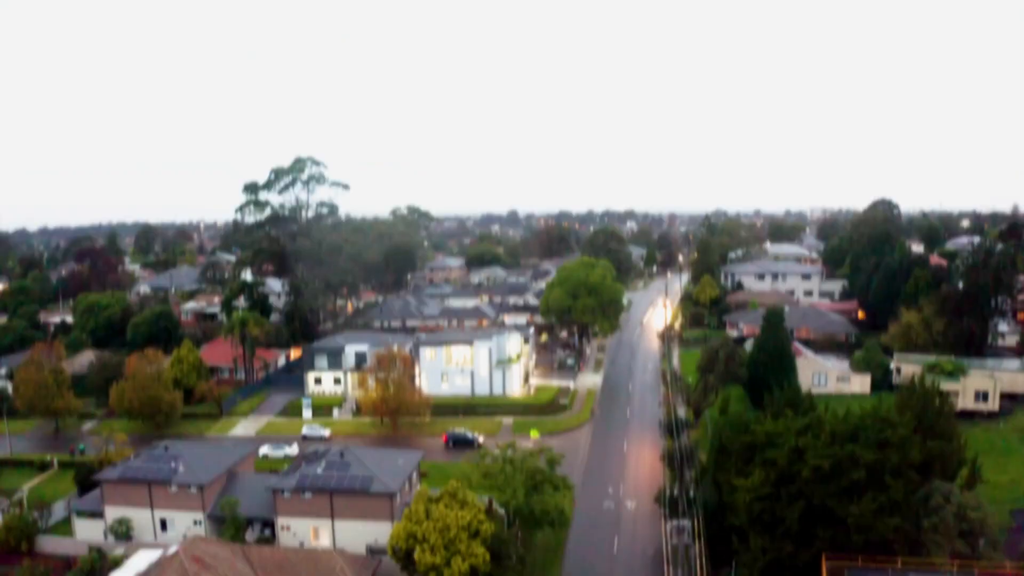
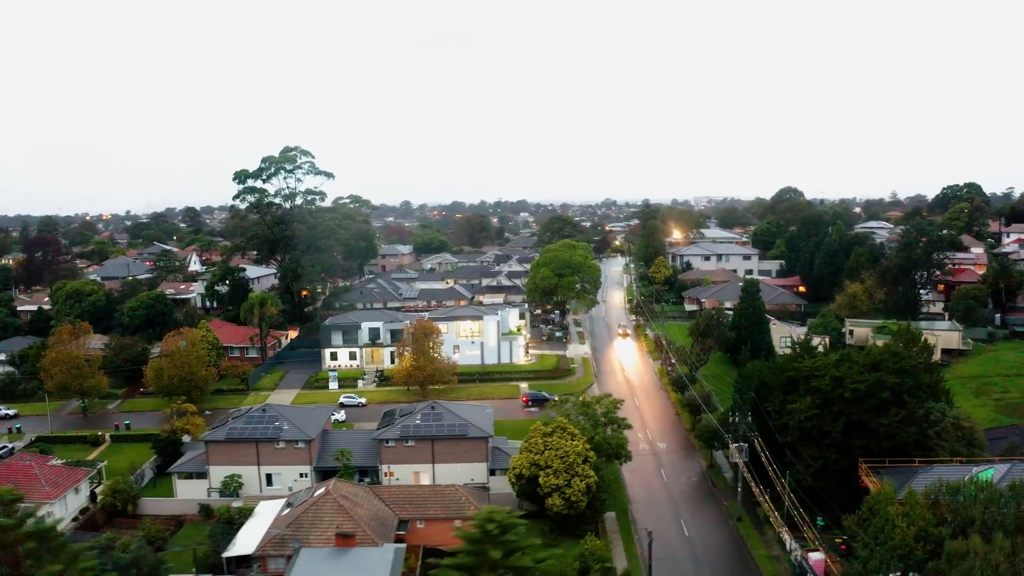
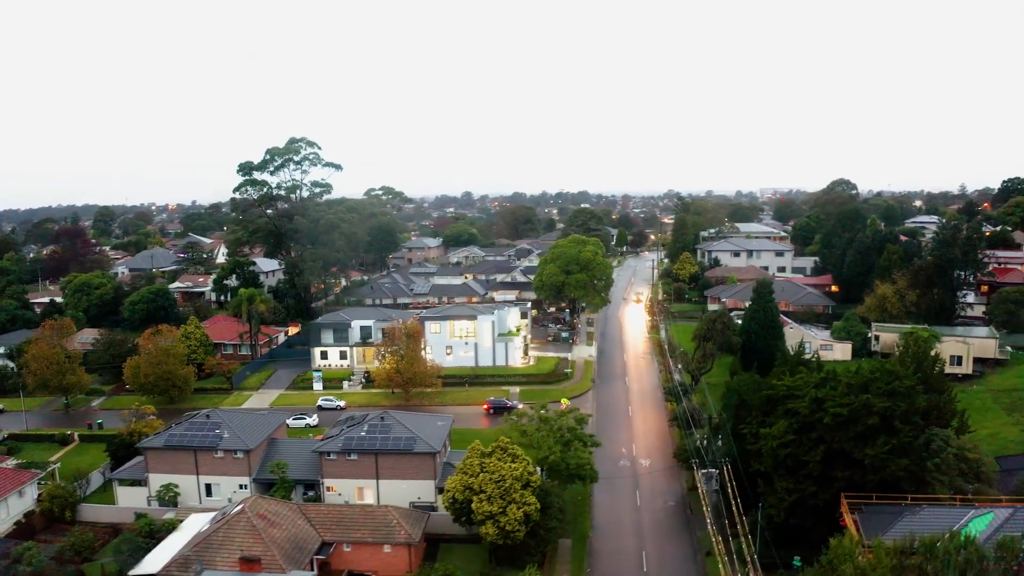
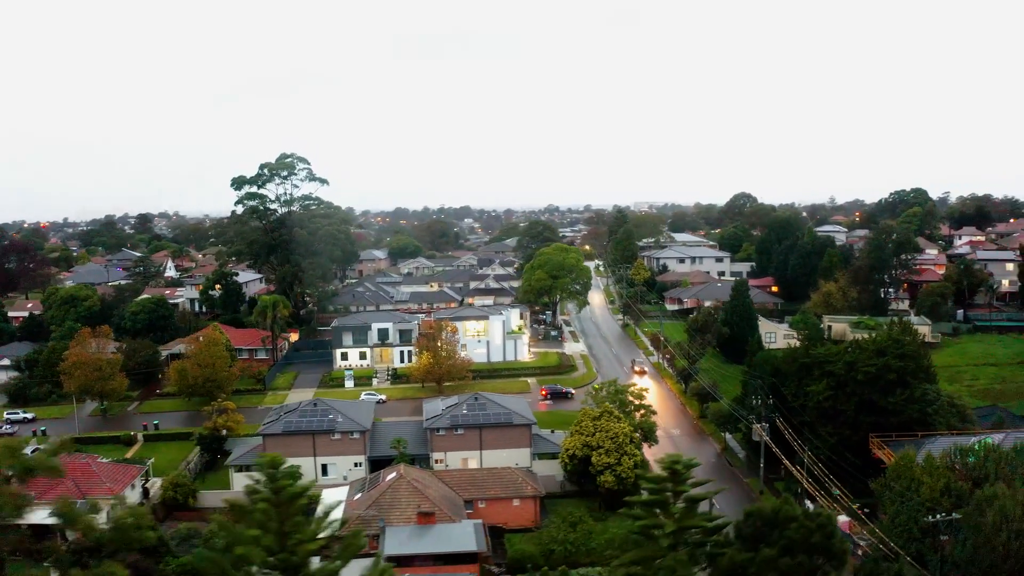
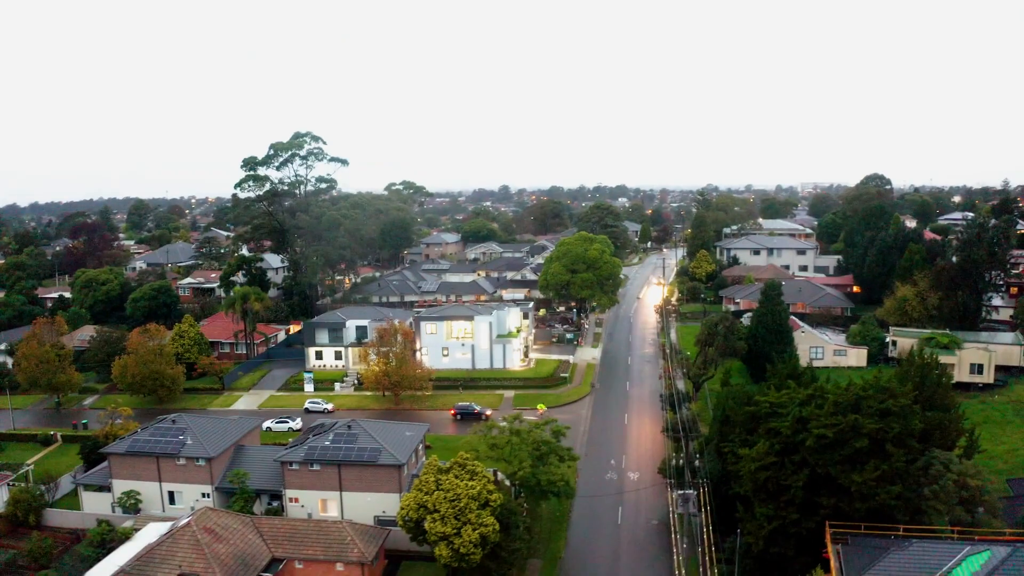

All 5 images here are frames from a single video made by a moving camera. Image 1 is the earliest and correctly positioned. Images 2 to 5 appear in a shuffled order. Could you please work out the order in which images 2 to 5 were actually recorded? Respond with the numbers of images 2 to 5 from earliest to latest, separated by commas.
5, 3, 2, 4
